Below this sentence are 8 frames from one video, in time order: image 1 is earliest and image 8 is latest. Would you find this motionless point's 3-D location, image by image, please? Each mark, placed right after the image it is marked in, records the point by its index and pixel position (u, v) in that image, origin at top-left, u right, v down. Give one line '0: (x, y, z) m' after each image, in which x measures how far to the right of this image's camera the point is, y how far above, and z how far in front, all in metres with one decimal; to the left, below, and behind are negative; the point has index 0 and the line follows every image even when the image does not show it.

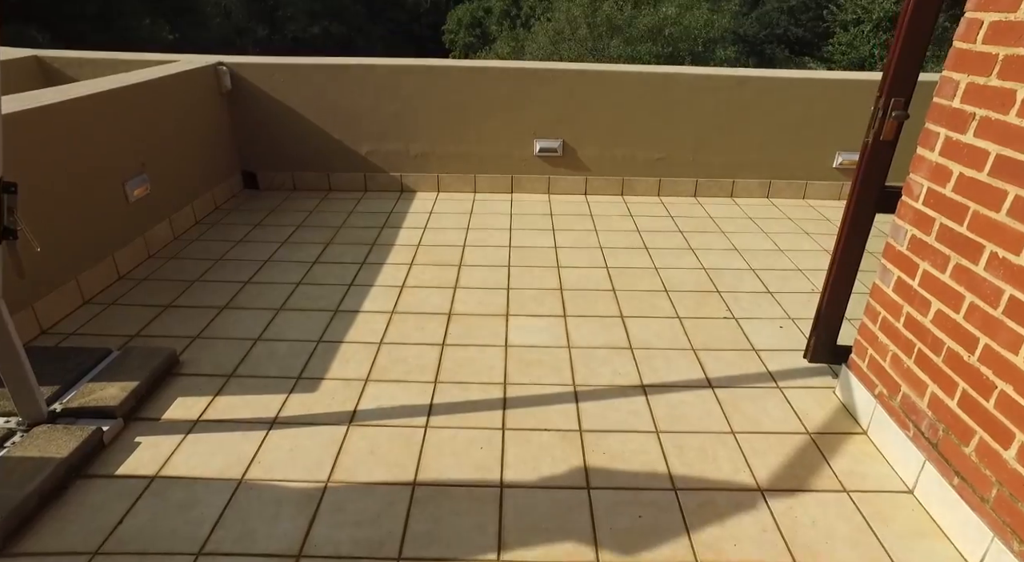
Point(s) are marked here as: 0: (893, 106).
0: (+0.9, +0.4, +1.7) m
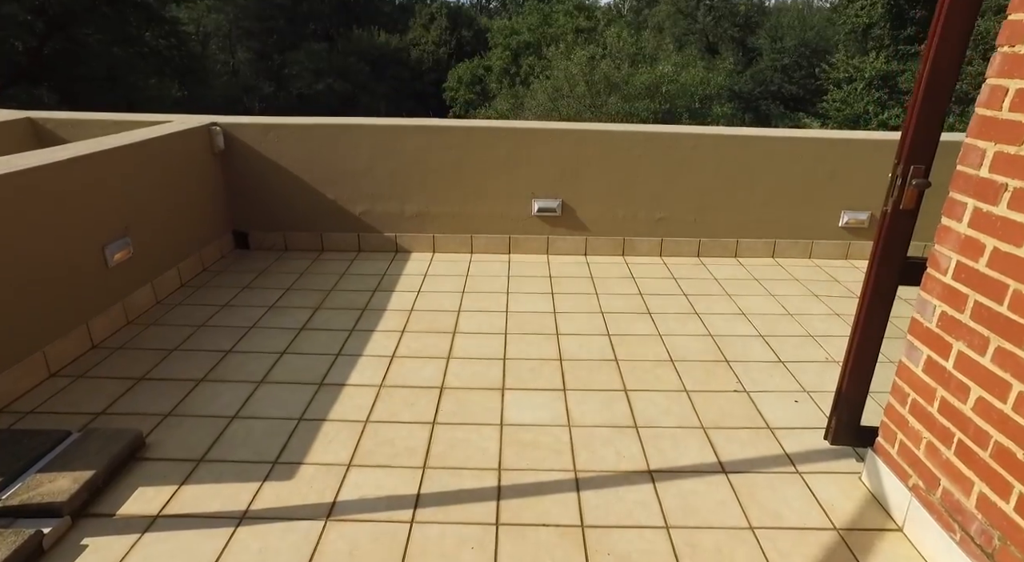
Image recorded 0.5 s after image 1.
0: (+0.9, +0.2, +1.6) m
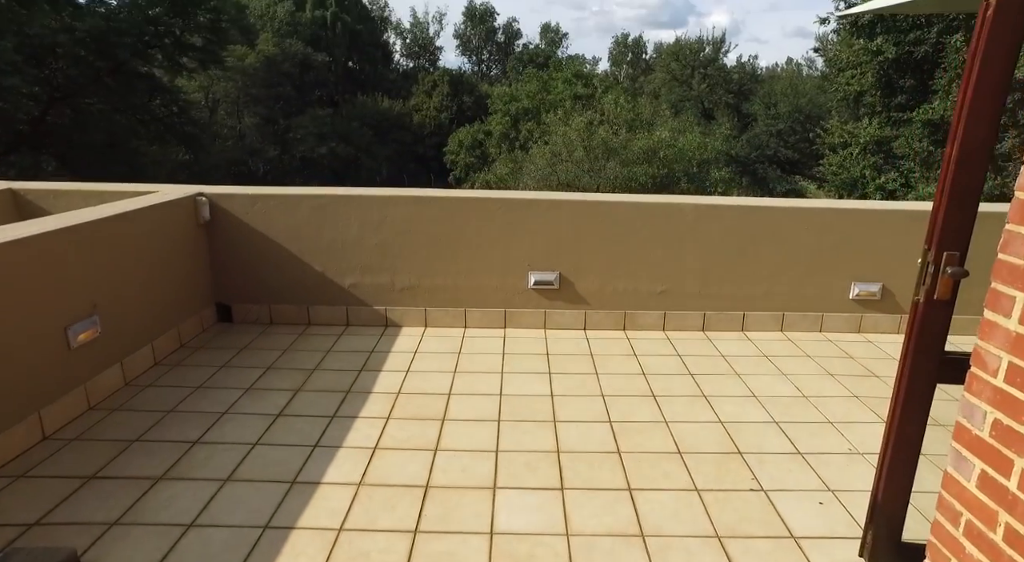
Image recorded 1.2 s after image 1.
0: (+0.9, 0.0, +1.4) m
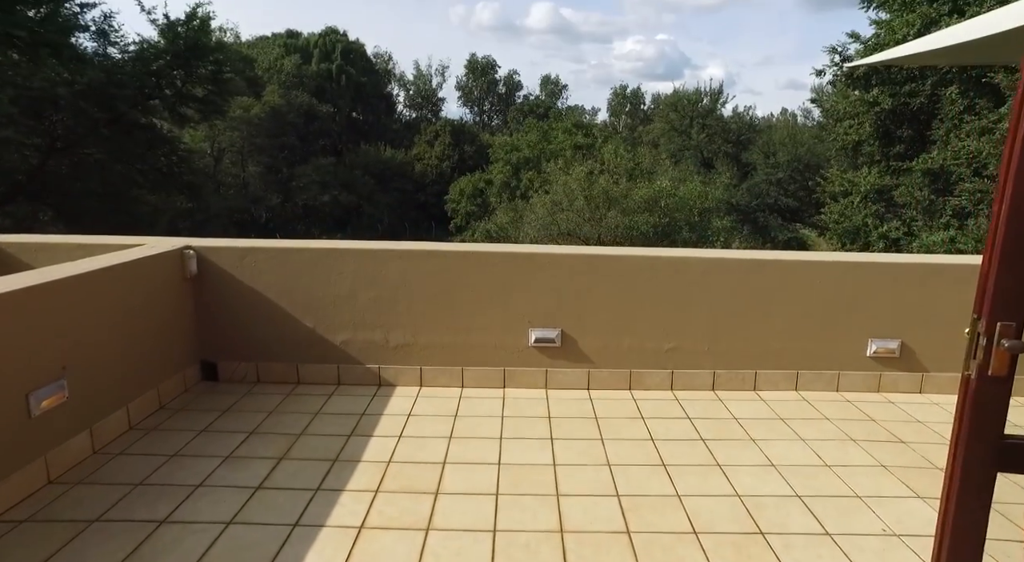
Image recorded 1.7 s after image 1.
0: (+0.9, -0.1, +1.3) m
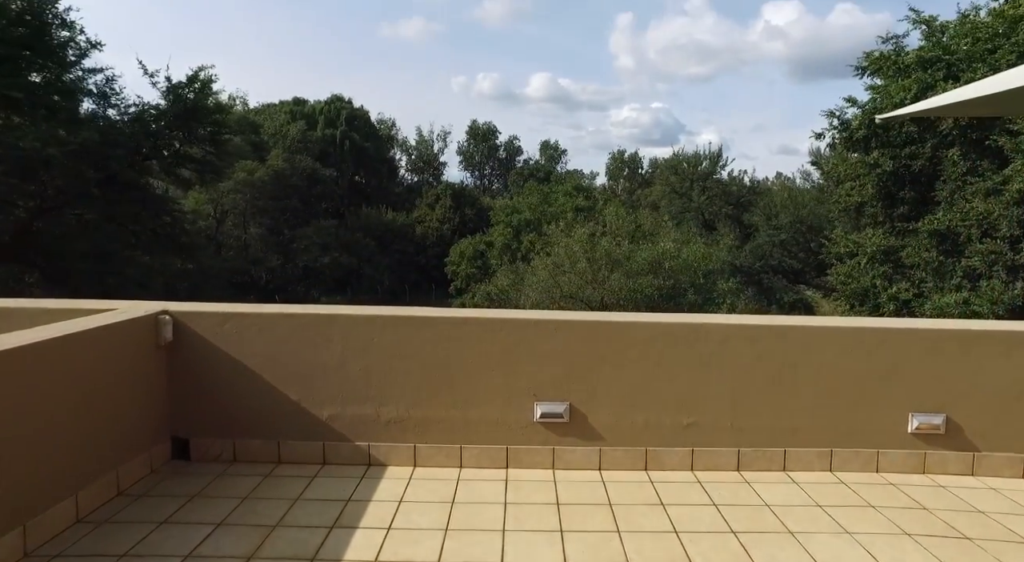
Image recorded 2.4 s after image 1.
0: (+0.9, -0.2, +1.0) m
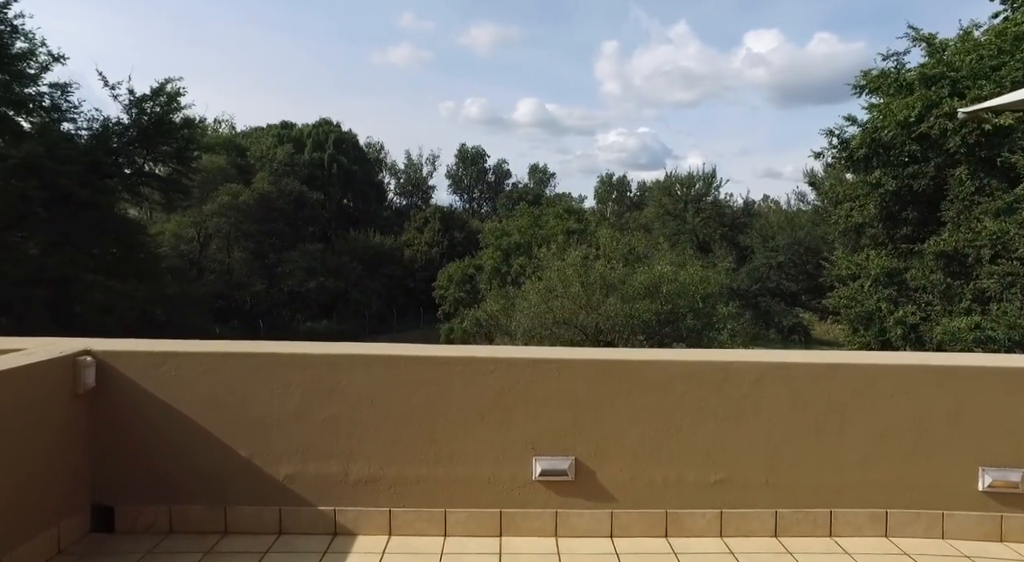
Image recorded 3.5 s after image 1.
0: (+0.9, -0.2, +0.5) m
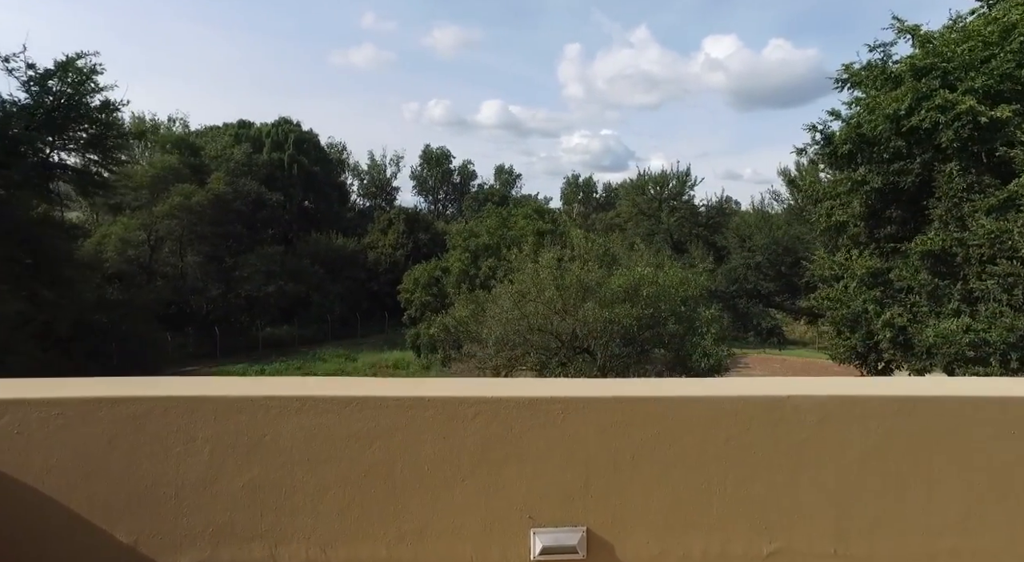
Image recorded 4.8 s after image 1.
0: (+1.0, -0.3, -0.2) m
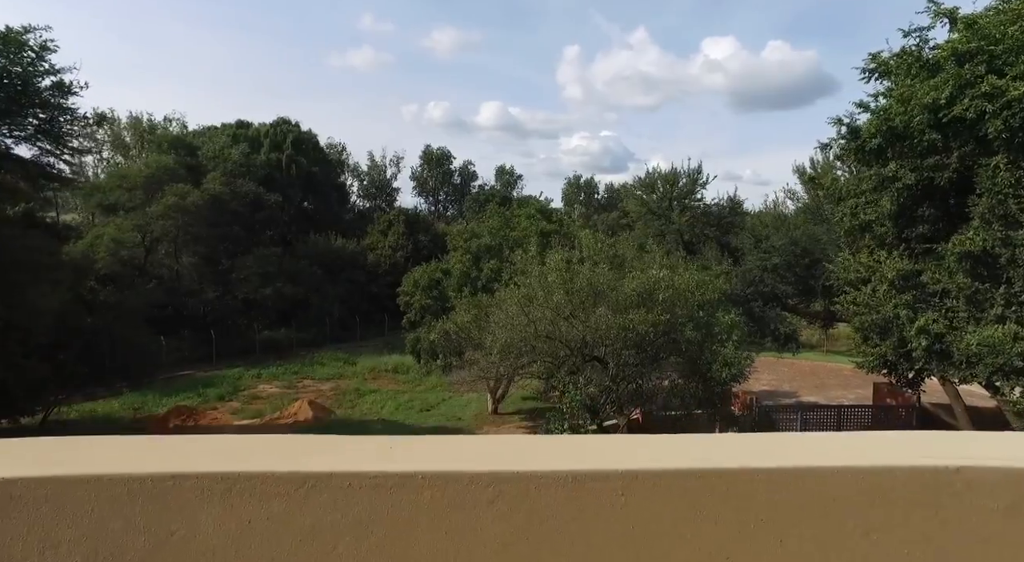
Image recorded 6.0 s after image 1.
0: (+1.1, -0.3, -0.8) m
